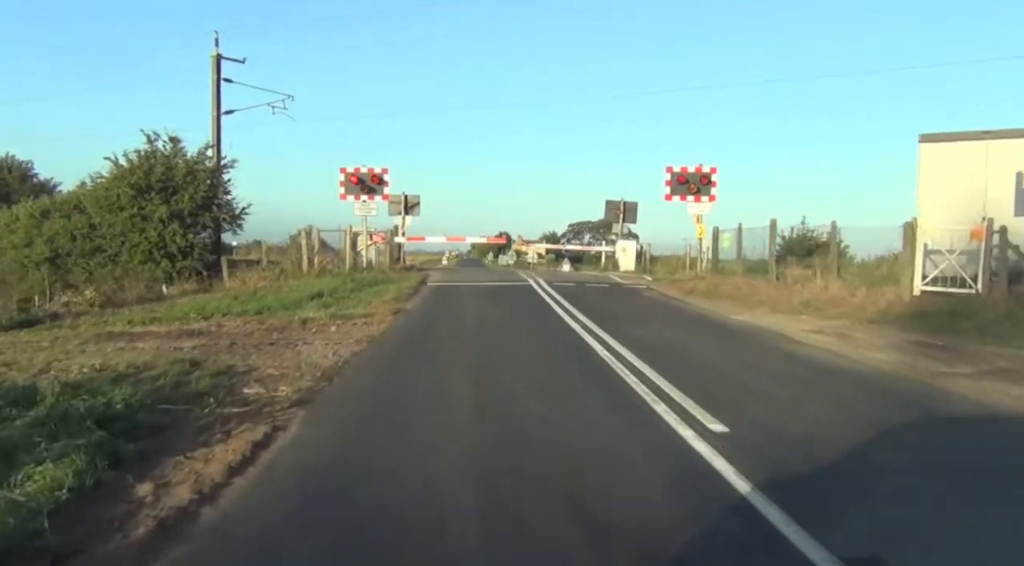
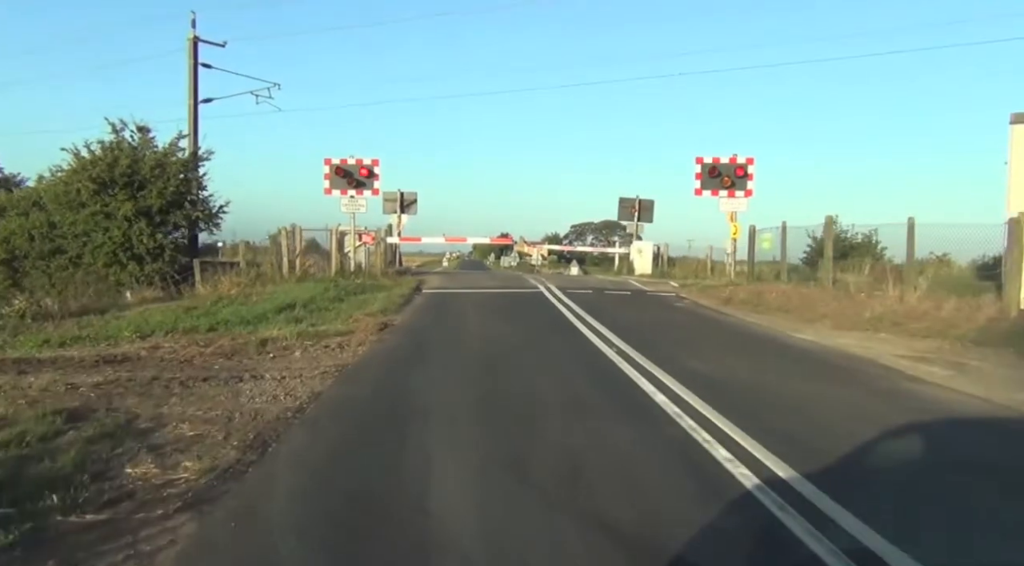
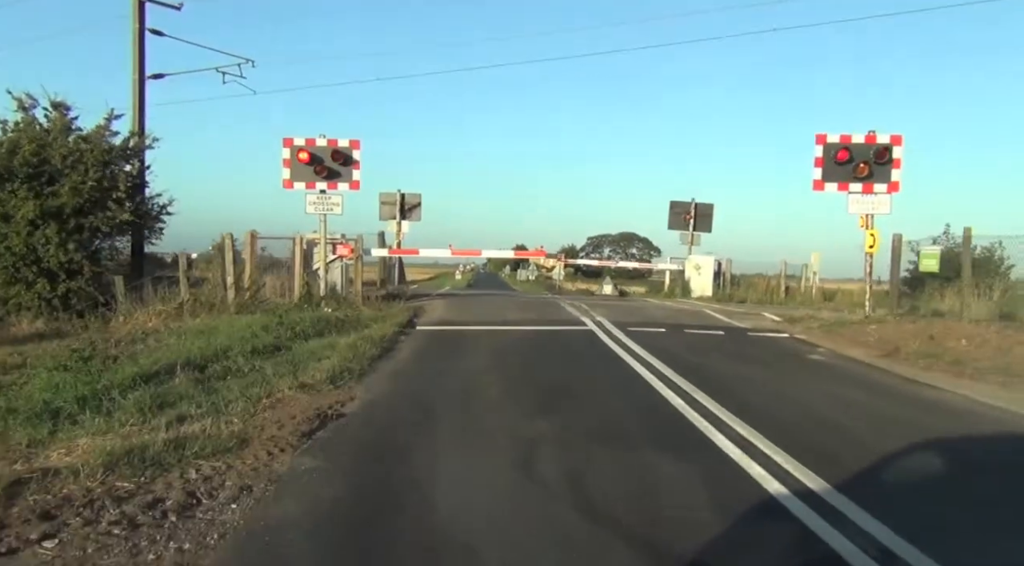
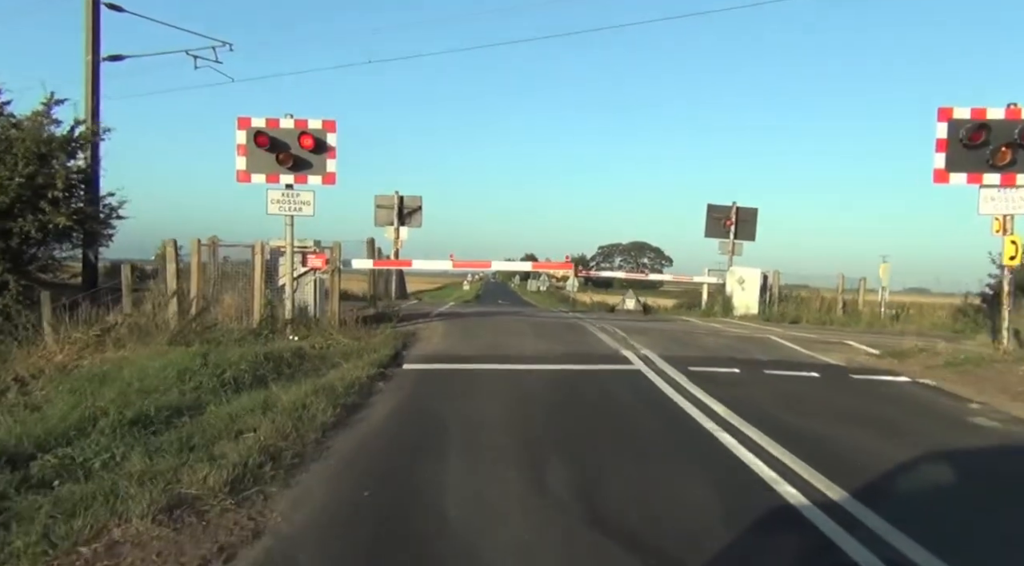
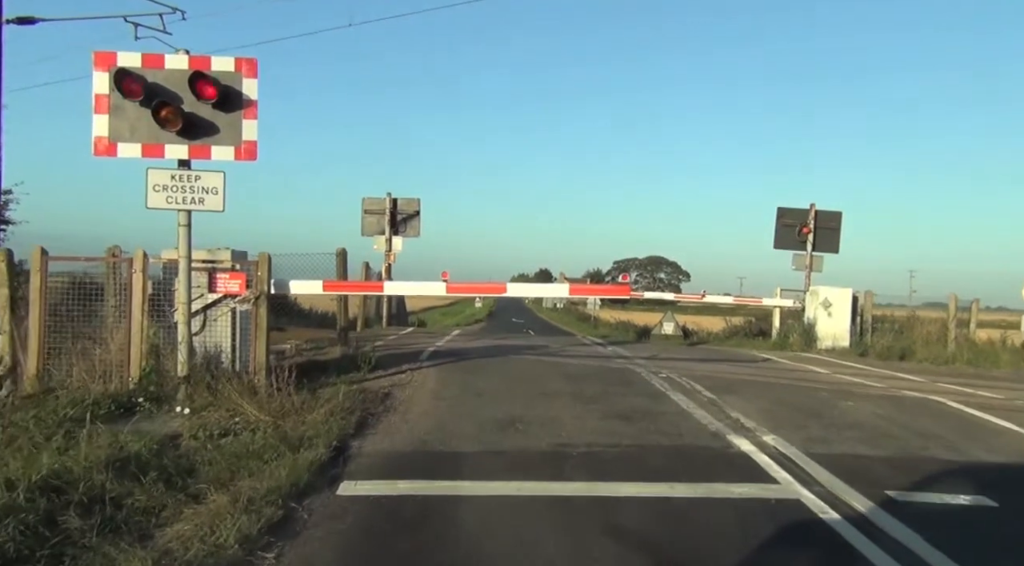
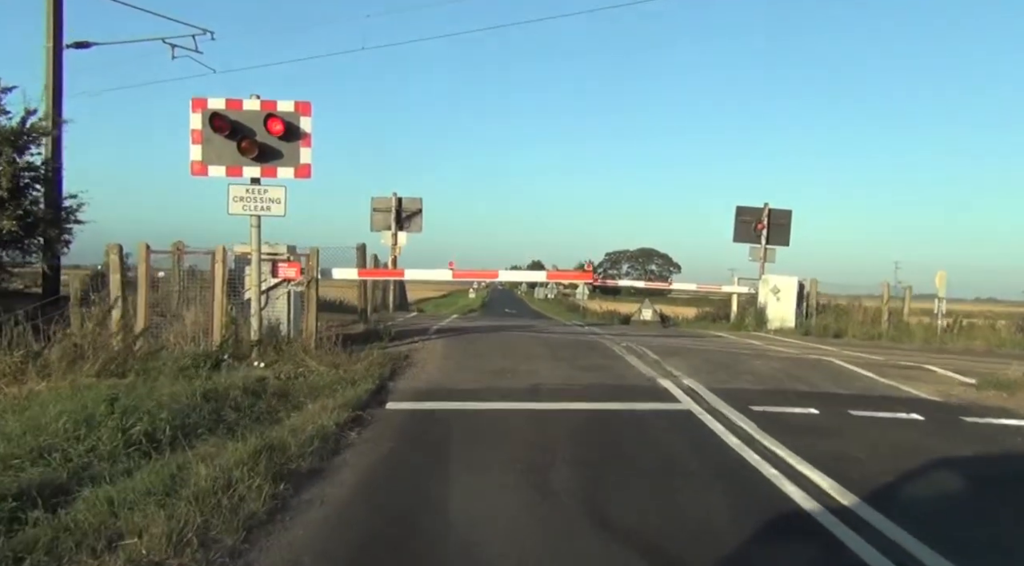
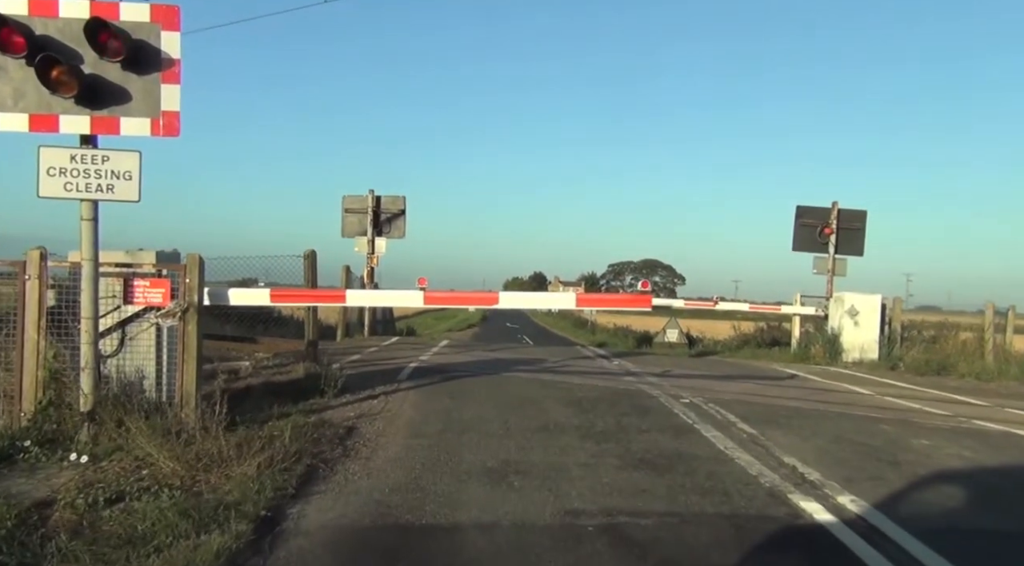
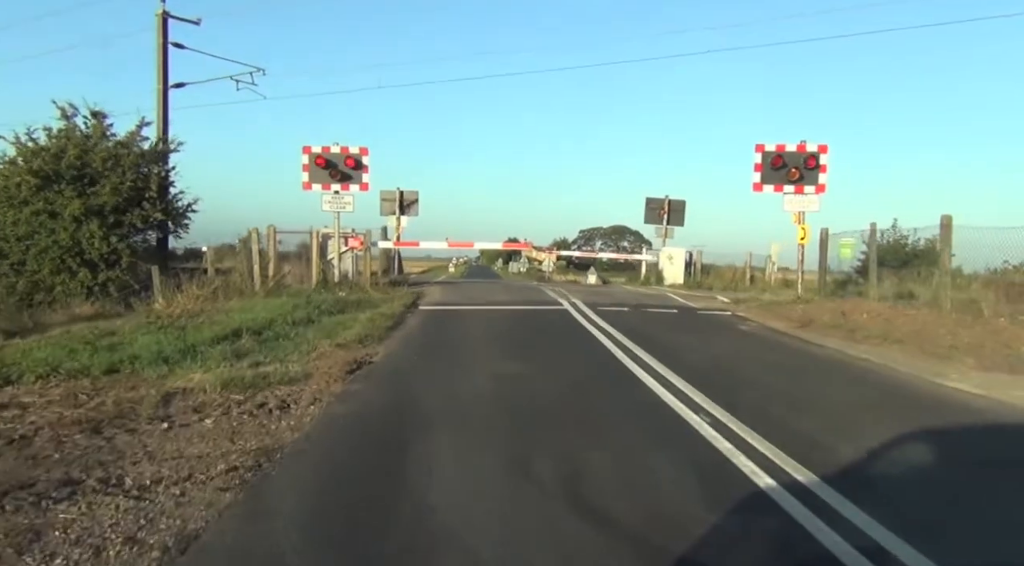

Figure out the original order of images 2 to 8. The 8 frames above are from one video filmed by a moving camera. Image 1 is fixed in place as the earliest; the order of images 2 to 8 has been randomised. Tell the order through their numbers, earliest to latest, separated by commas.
2, 8, 3, 4, 6, 5, 7
